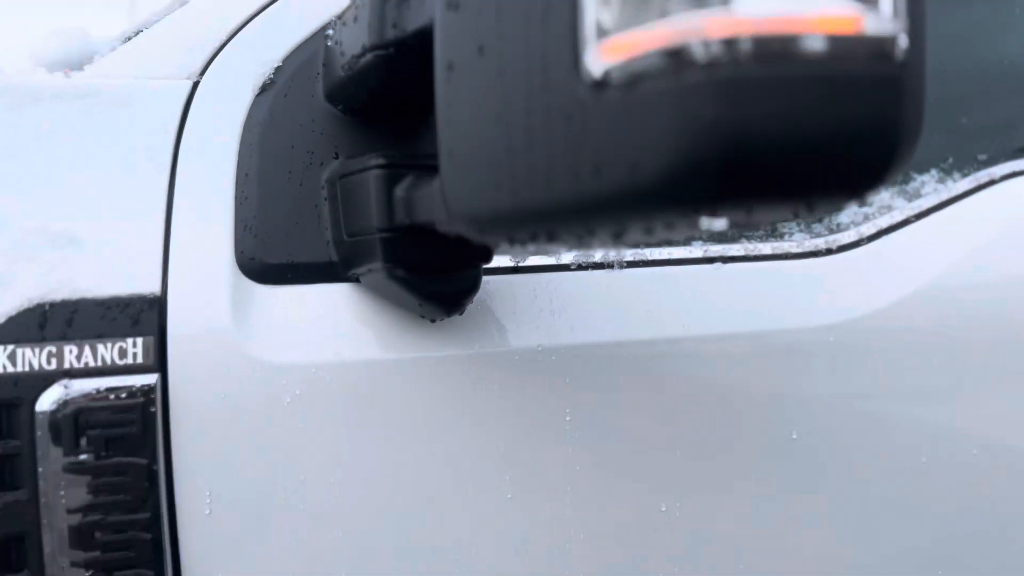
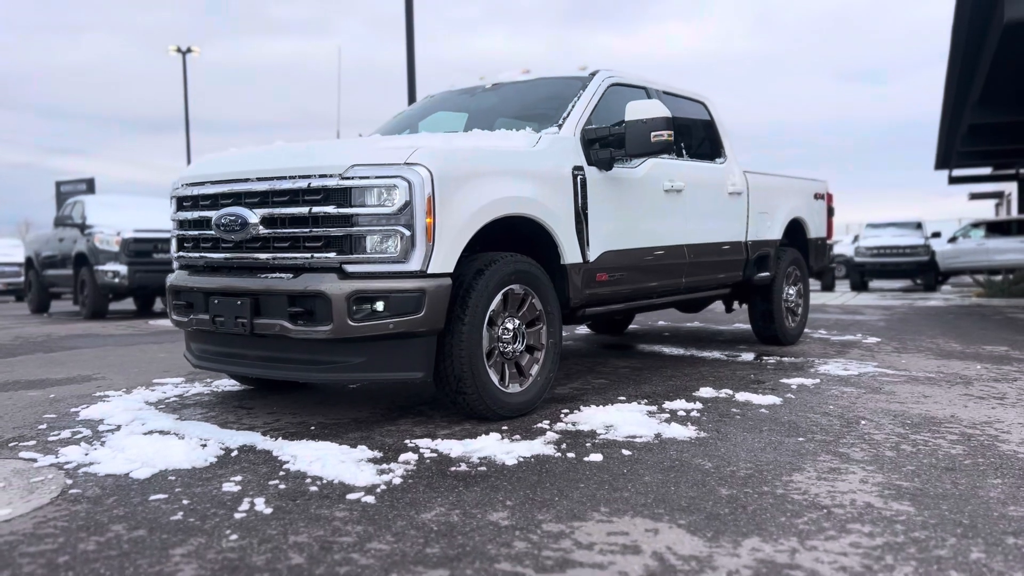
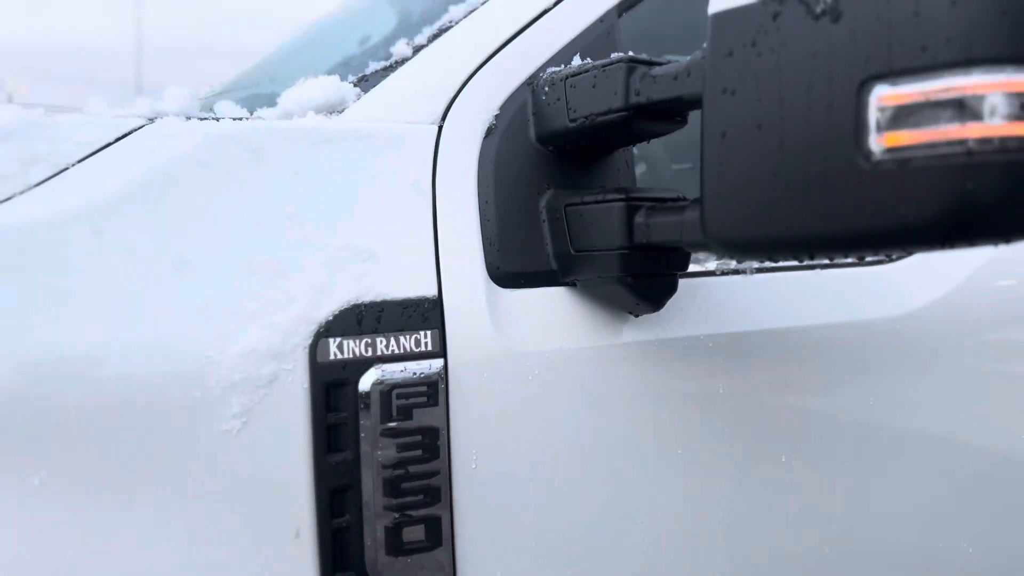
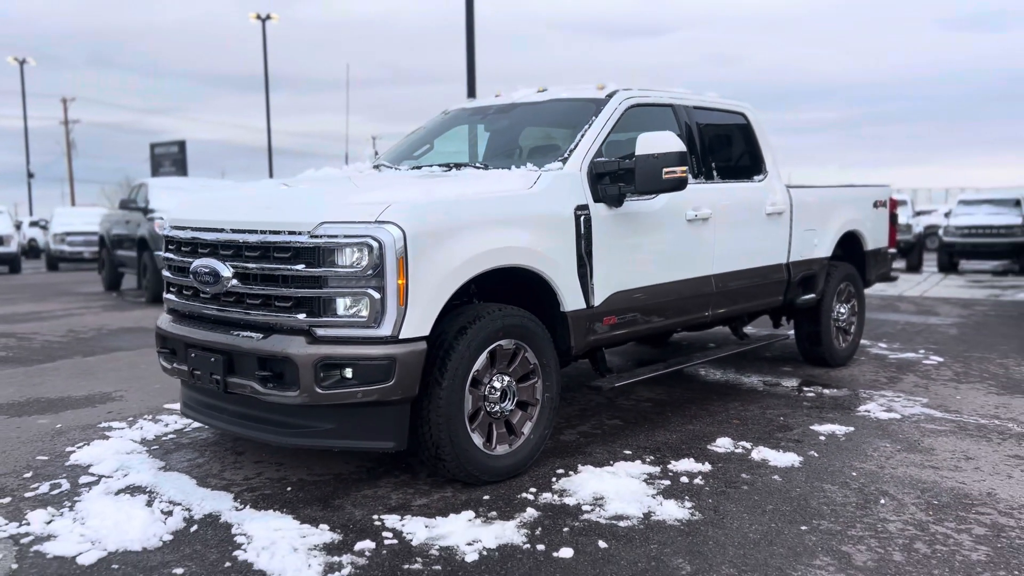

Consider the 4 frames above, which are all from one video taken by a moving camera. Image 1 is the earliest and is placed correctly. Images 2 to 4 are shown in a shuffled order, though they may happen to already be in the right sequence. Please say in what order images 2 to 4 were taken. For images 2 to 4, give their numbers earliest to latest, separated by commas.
3, 4, 2
